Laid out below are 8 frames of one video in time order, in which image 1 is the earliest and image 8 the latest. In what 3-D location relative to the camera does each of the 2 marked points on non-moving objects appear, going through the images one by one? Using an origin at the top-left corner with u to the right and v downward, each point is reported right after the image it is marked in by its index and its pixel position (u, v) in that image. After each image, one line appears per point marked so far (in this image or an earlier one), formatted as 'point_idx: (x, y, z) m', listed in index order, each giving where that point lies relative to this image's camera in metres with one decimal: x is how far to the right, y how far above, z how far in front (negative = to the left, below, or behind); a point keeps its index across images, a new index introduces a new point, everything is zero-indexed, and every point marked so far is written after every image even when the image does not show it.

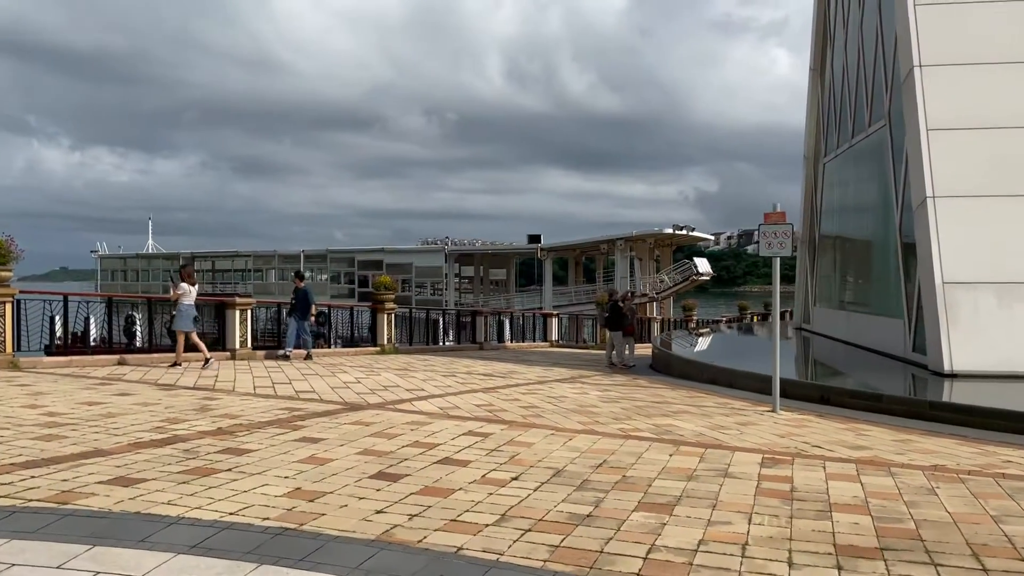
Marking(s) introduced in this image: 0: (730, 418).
0: (+2.2, -1.3, +8.6) m
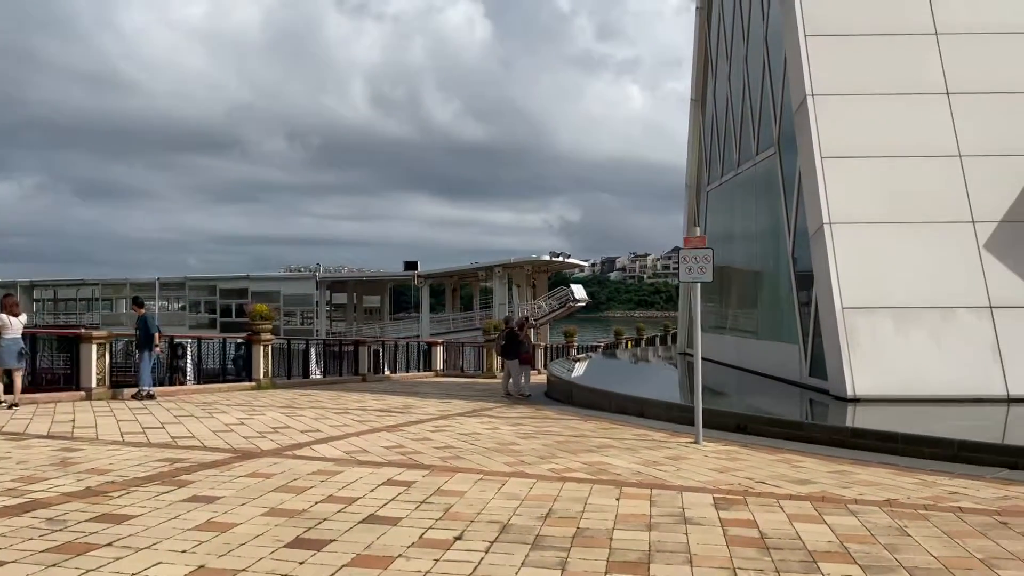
0: (+1.4, -1.6, +8.2) m
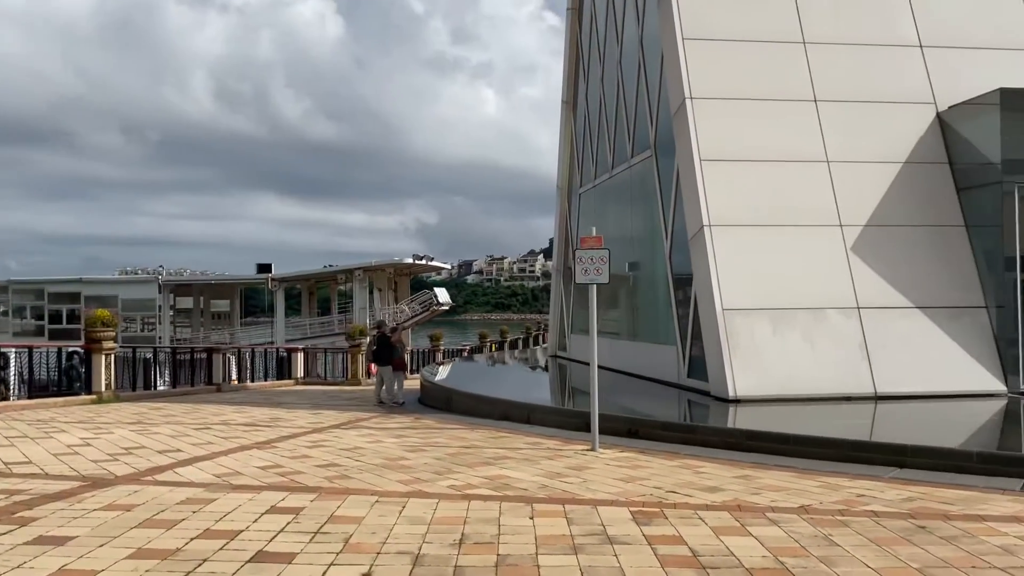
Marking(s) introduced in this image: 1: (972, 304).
0: (+0.4, -1.6, +7.8) m
1: (+6.6, -0.2, +12.2) m
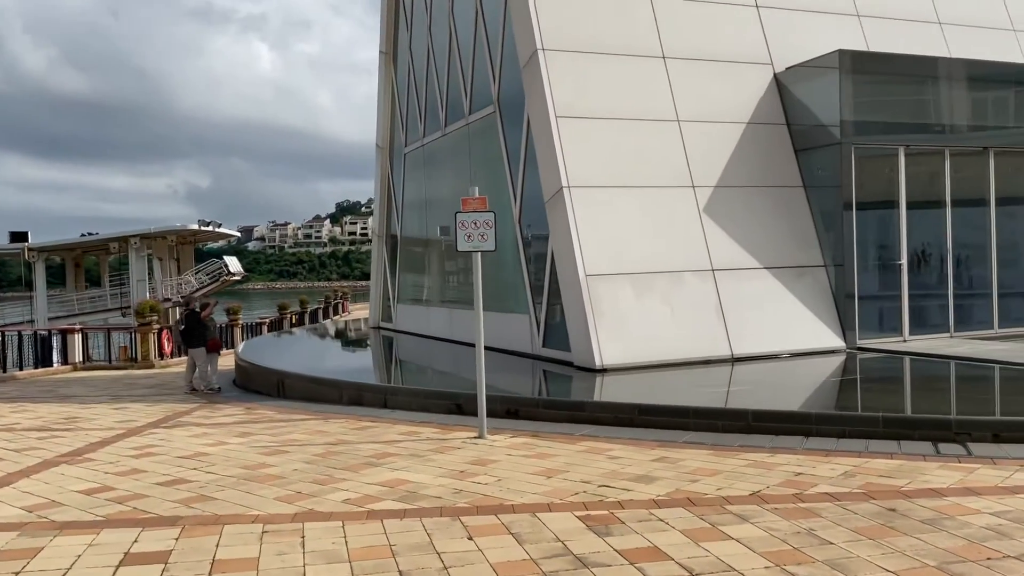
0: (-0.5, -1.3, +6.8) m
1: (+4.4, +0.4, +12.6) m
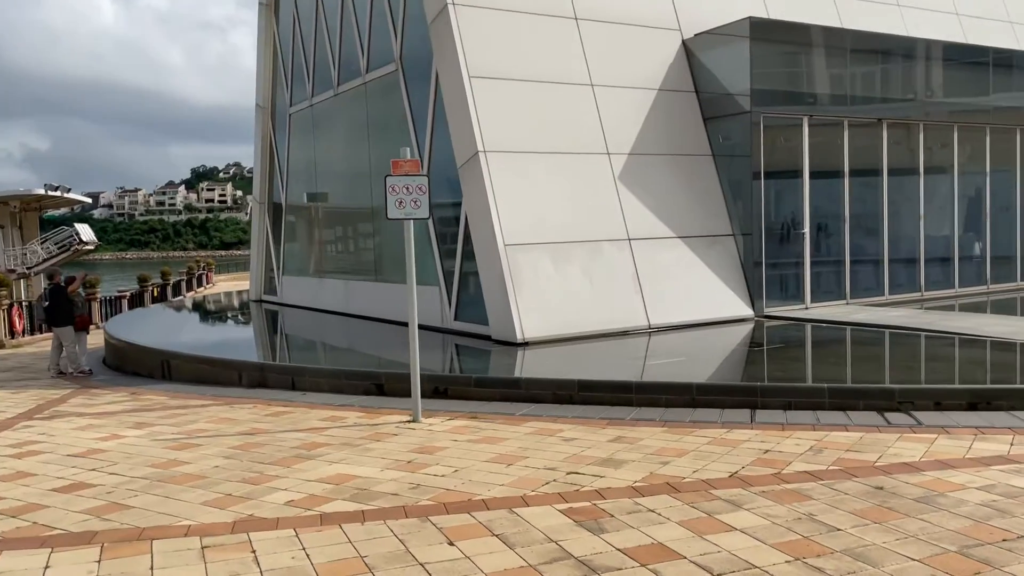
0: (-0.8, -1.1, +6.2) m
1: (+3.1, +0.8, +12.6) m
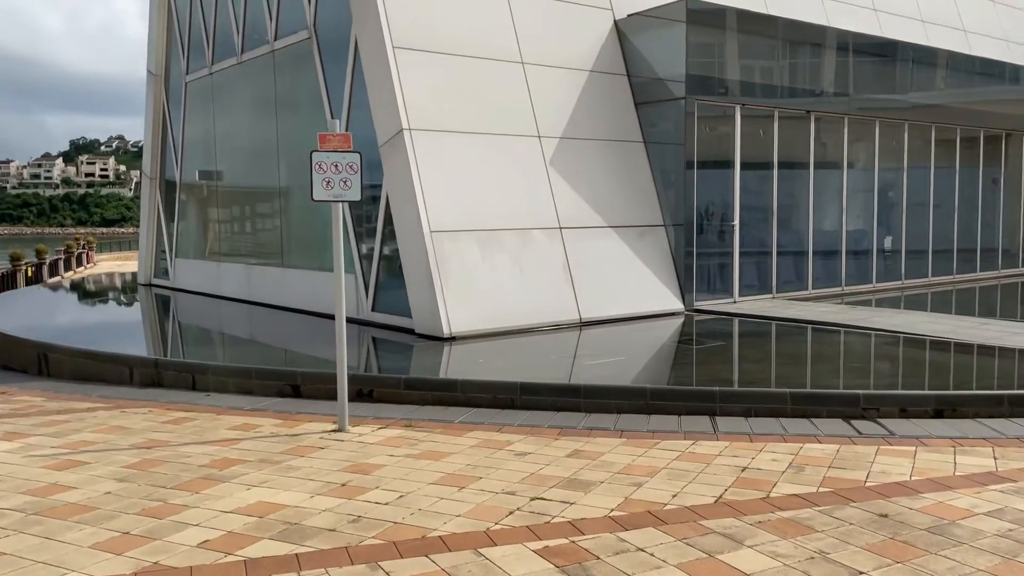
0: (-1.2, -1.1, +5.4) m
1: (+2.0, +0.9, +12.1) m
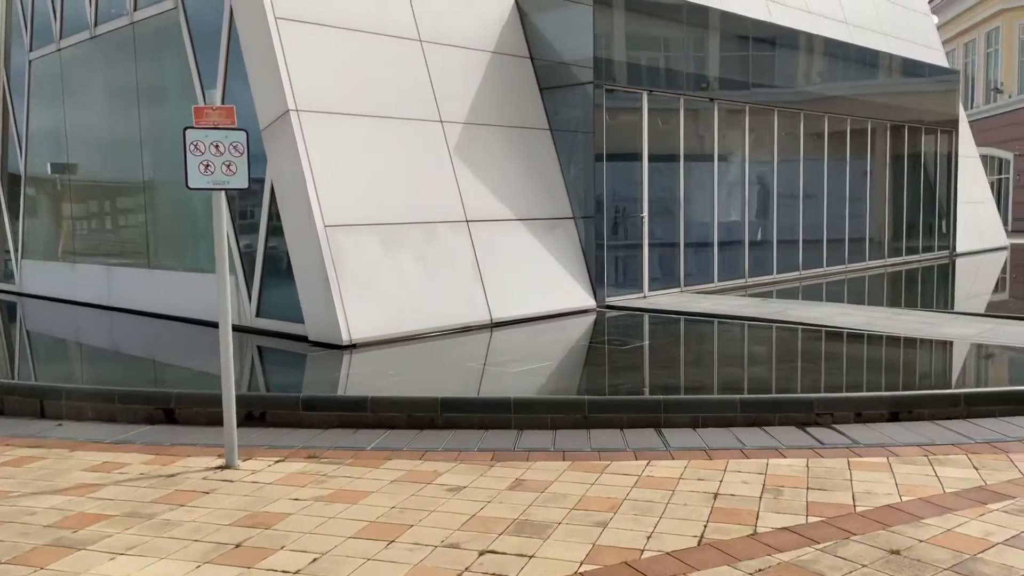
0: (-1.5, -1.1, +4.3) m
1: (+0.7, +1.0, +11.4) m
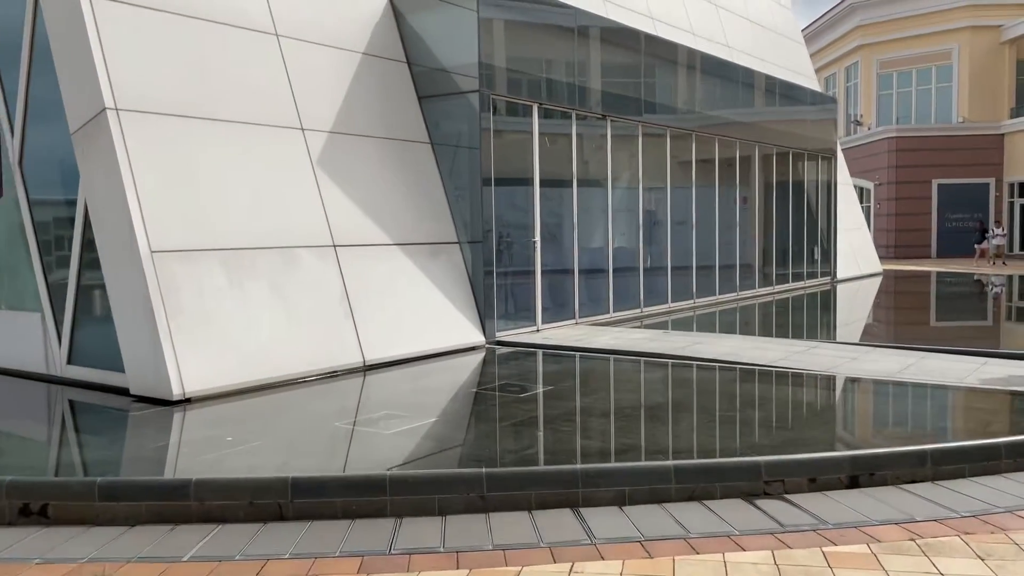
0: (-1.9, -1.3, +2.7) m
1: (-0.8, +0.6, +10.1) m
